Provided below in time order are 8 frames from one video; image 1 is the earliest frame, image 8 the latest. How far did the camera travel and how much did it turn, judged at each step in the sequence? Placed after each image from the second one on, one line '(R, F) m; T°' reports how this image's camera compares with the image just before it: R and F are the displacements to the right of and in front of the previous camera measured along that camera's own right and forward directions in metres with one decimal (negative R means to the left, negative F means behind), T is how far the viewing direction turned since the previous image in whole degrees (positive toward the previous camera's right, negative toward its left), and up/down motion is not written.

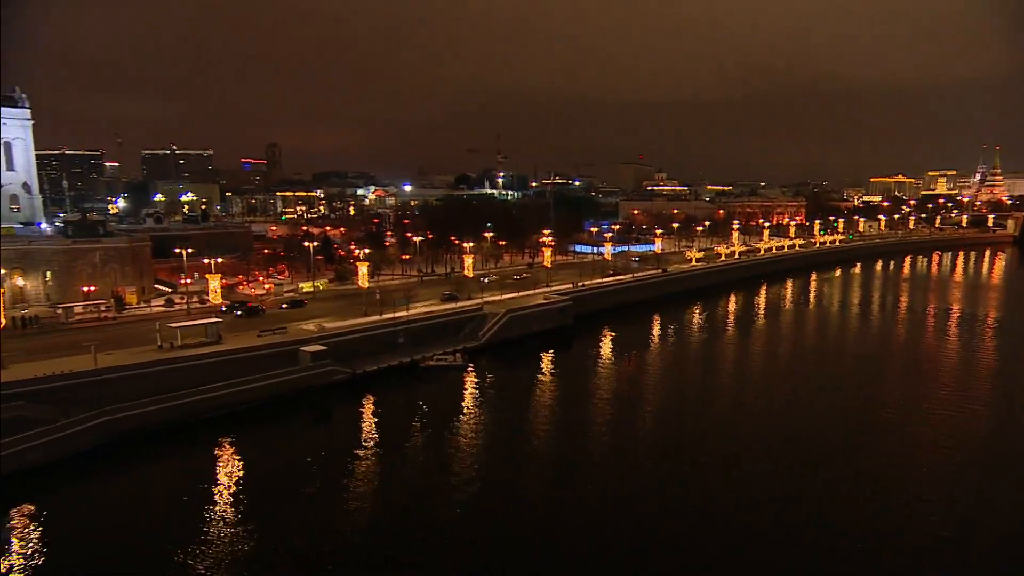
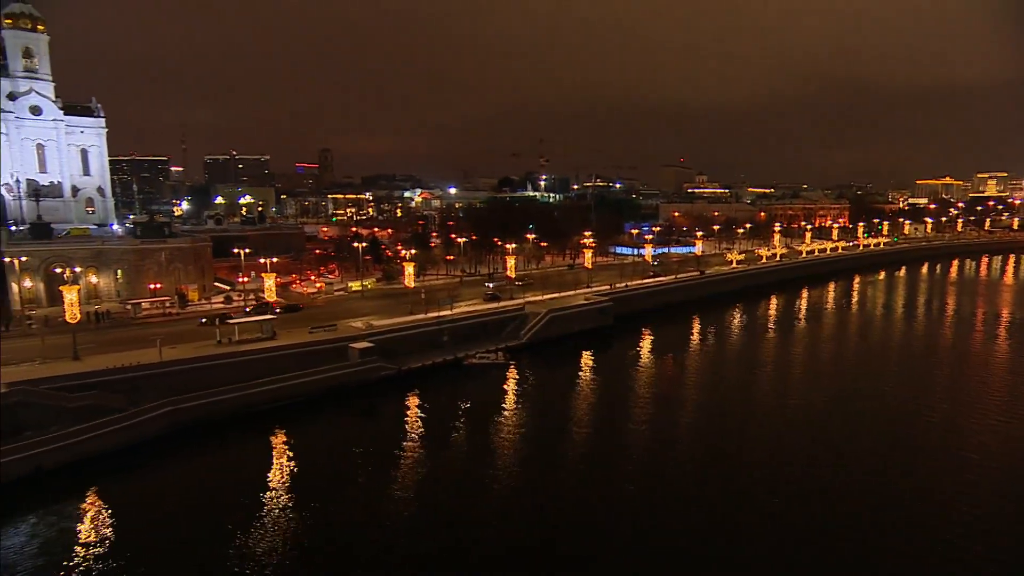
(-0.2, -0.5) m; -3°
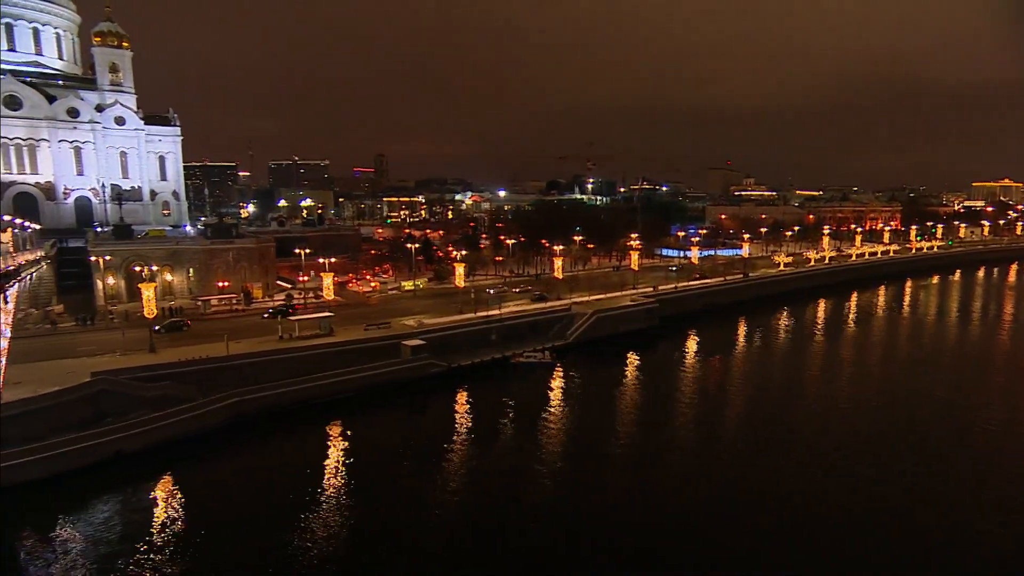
(-0.2, -0.6) m; -4°
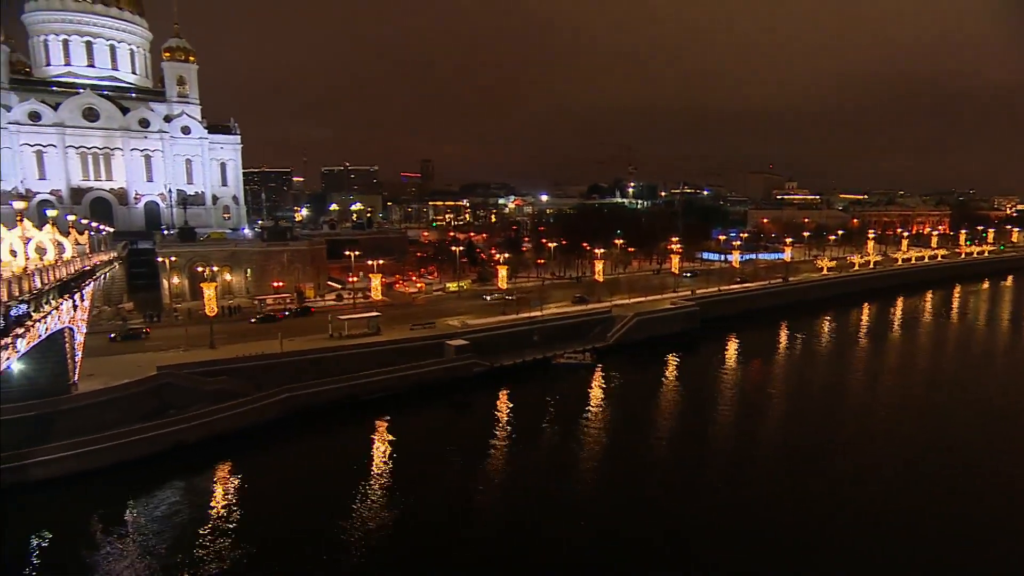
(-0.1, -0.5) m; -3°
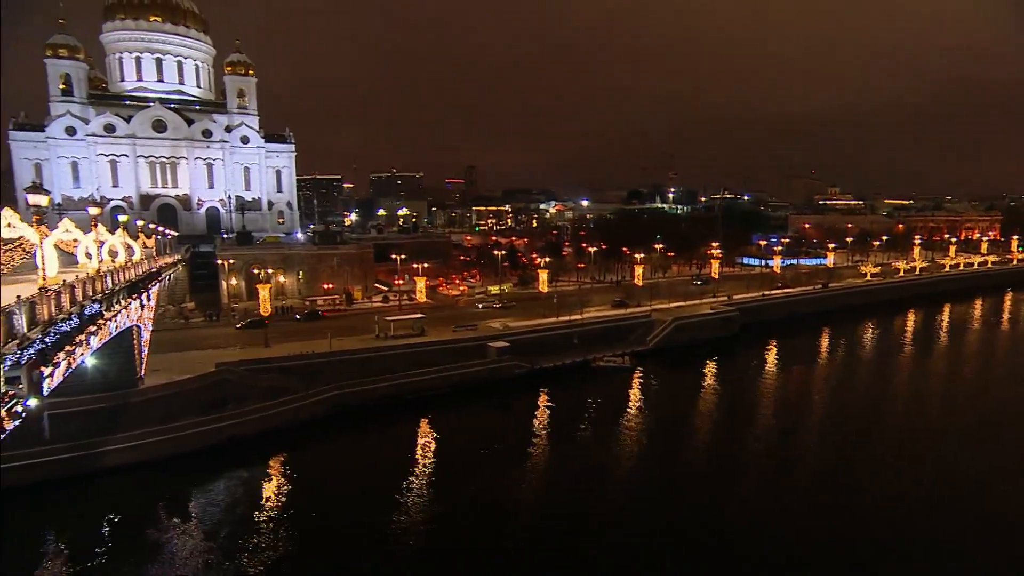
(-0.1, -0.5) m; -3°
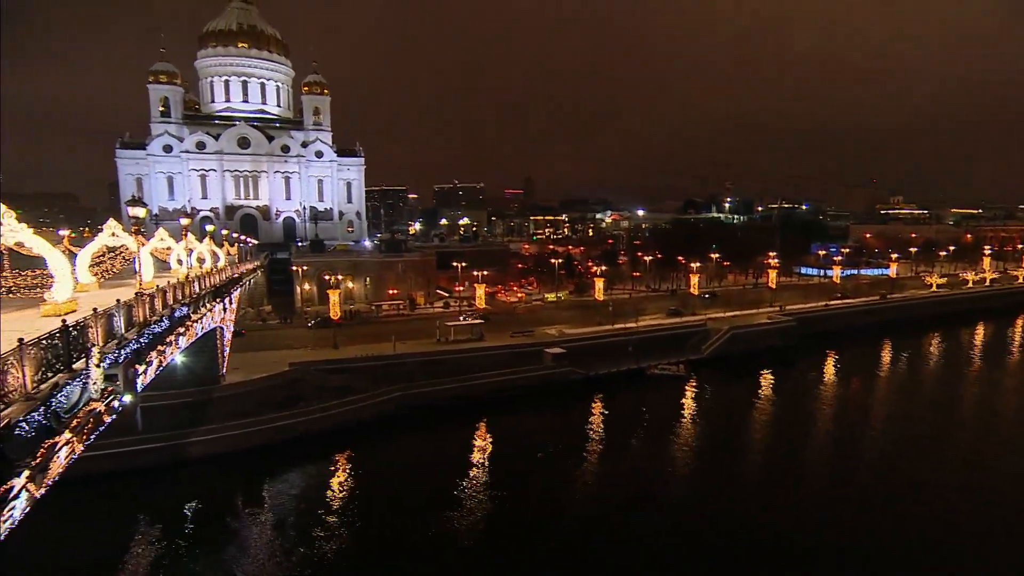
(-0.1, -0.7) m; -5°
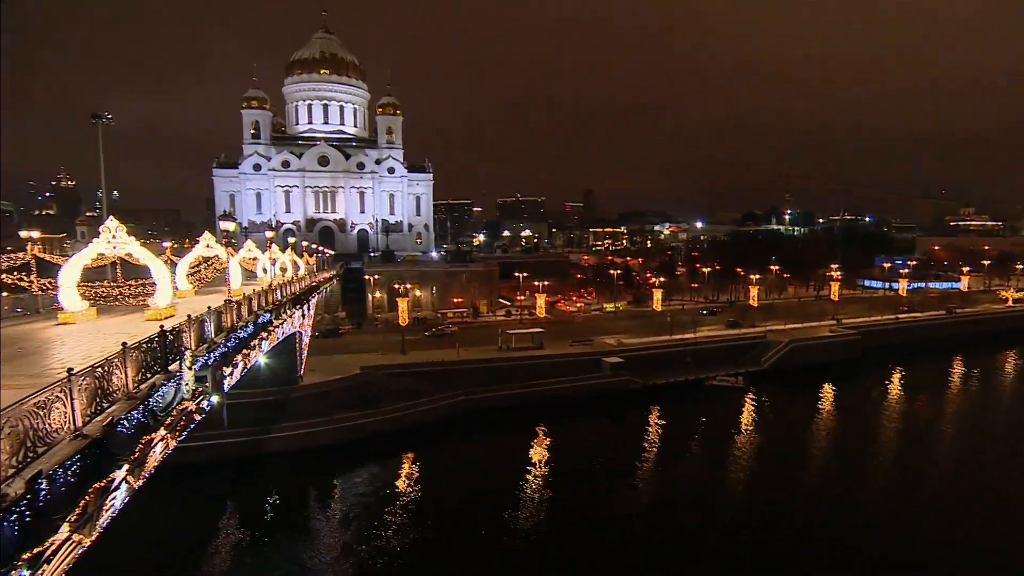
(0.0, -0.9) m; -5°
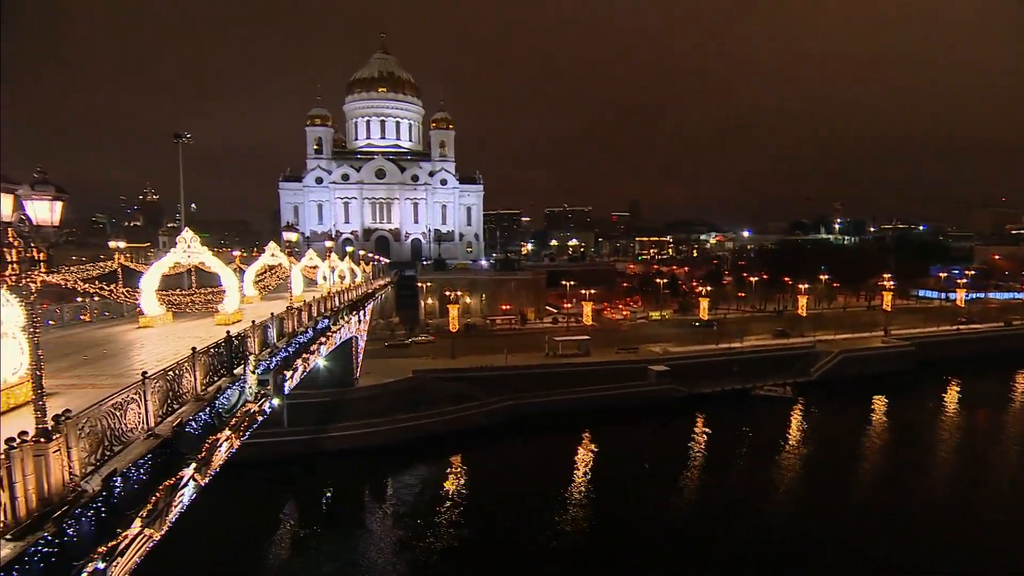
(+0.1, -0.7) m; -4°
